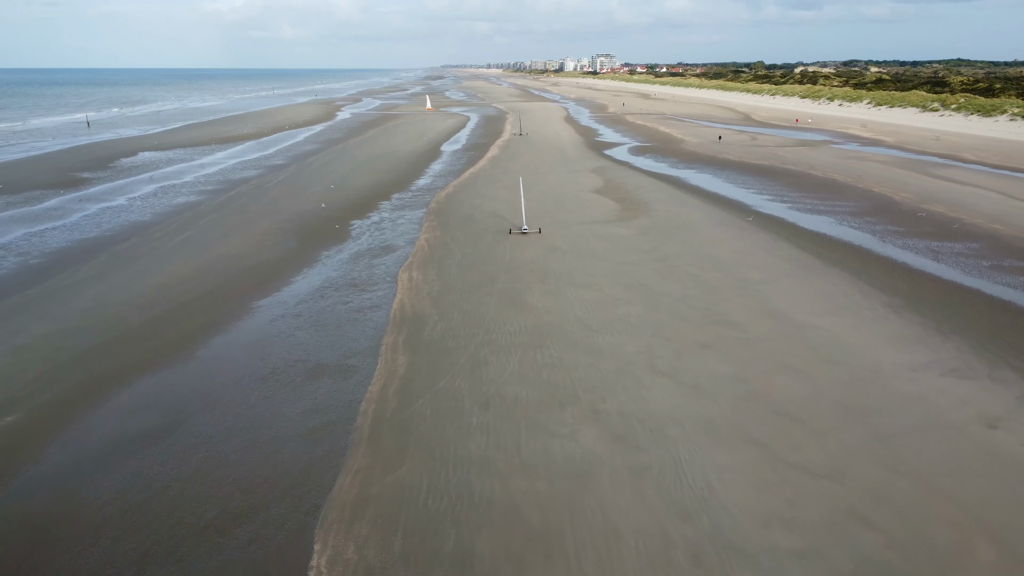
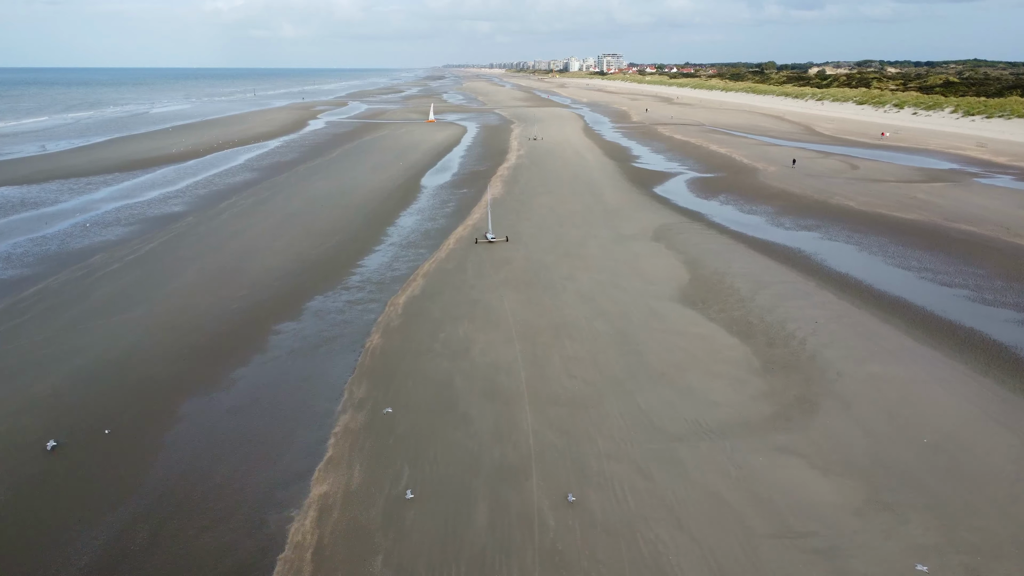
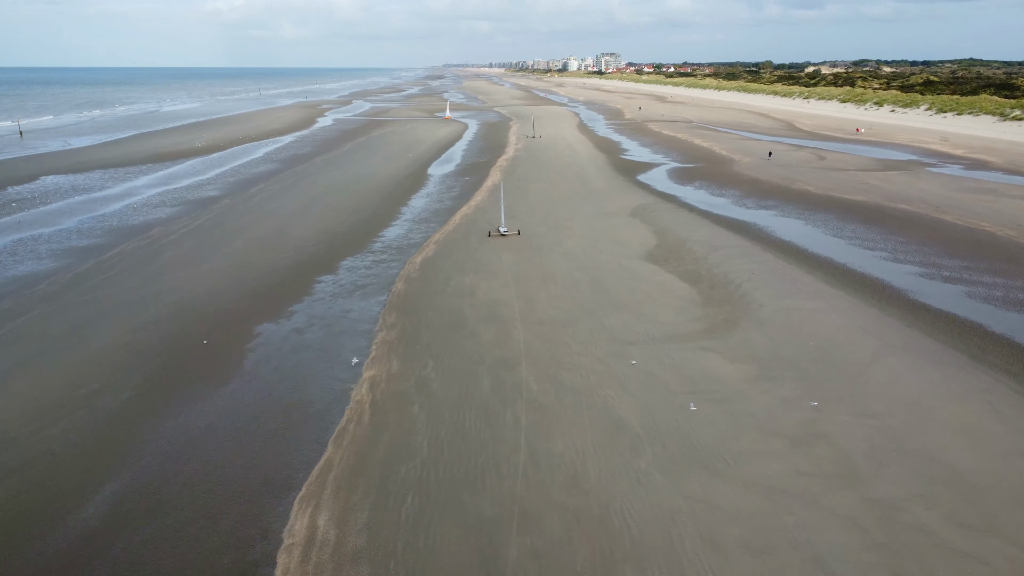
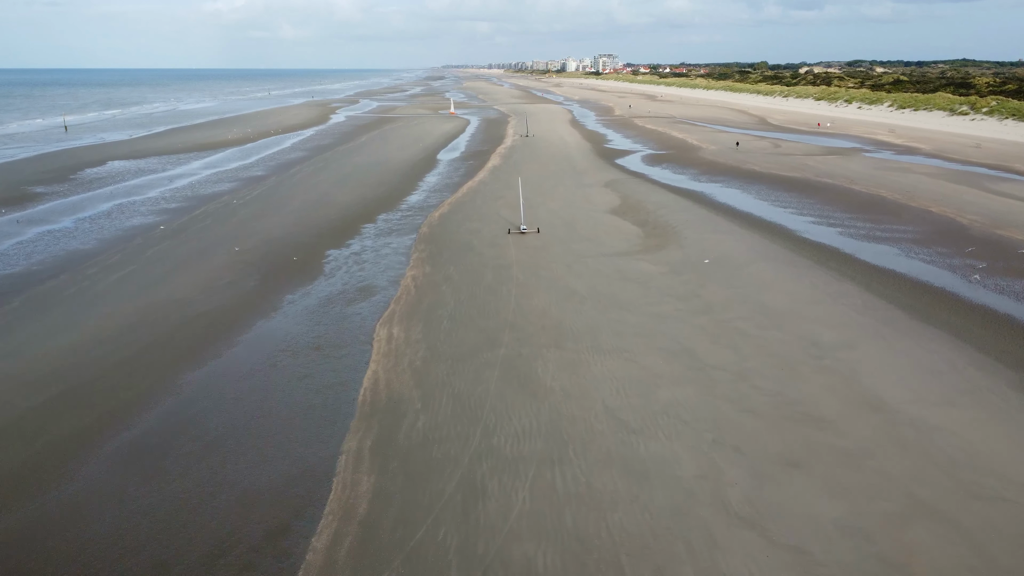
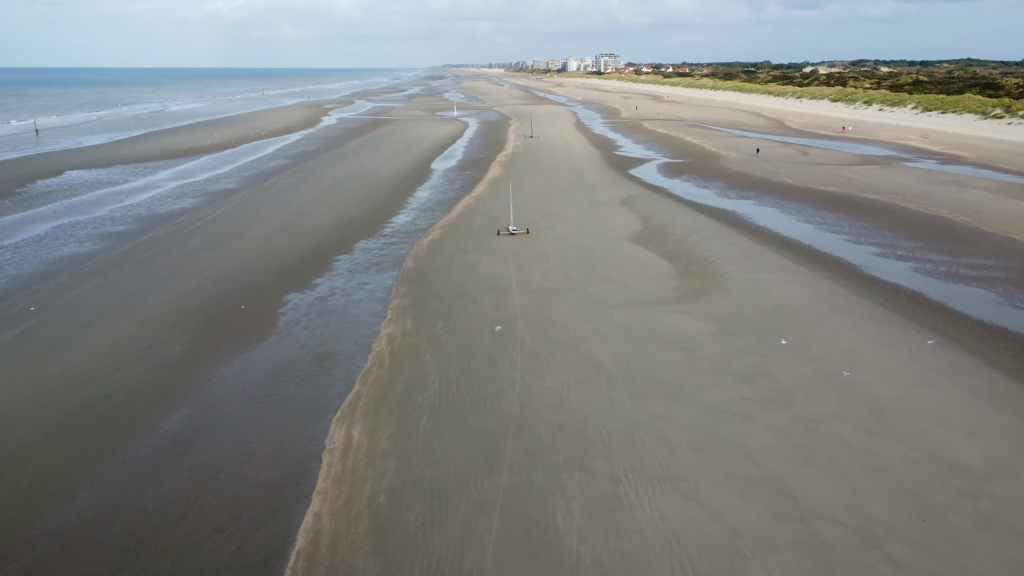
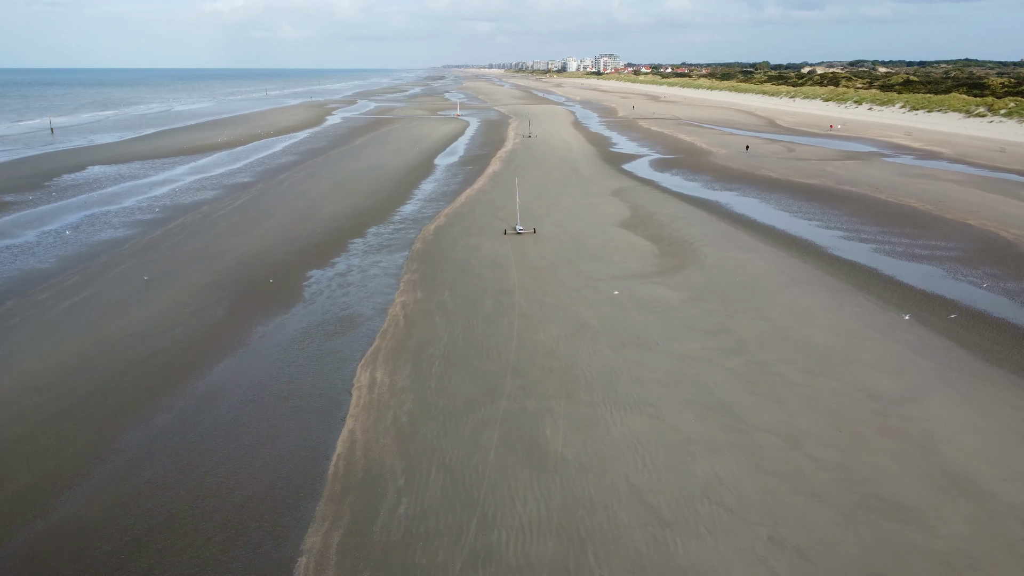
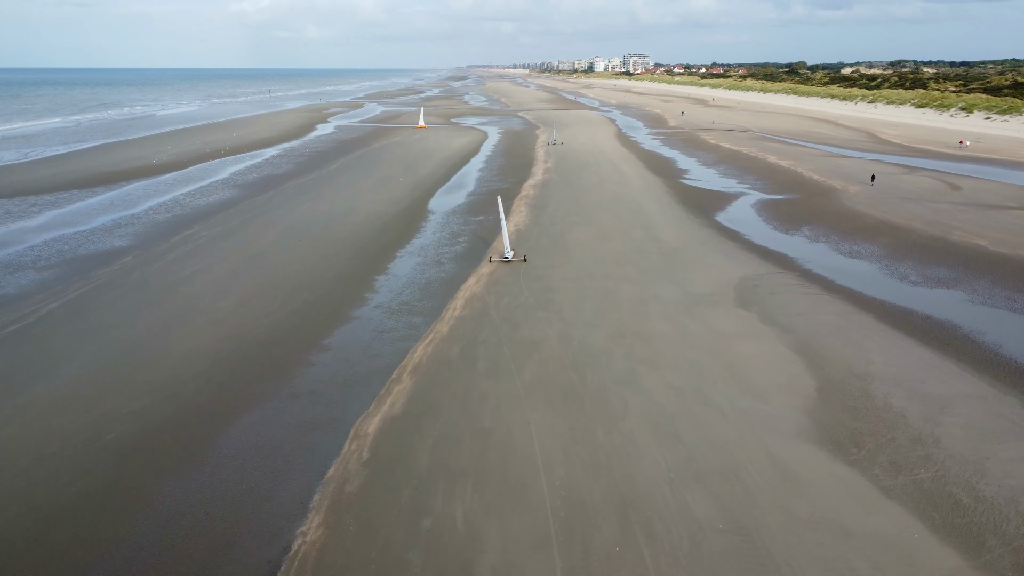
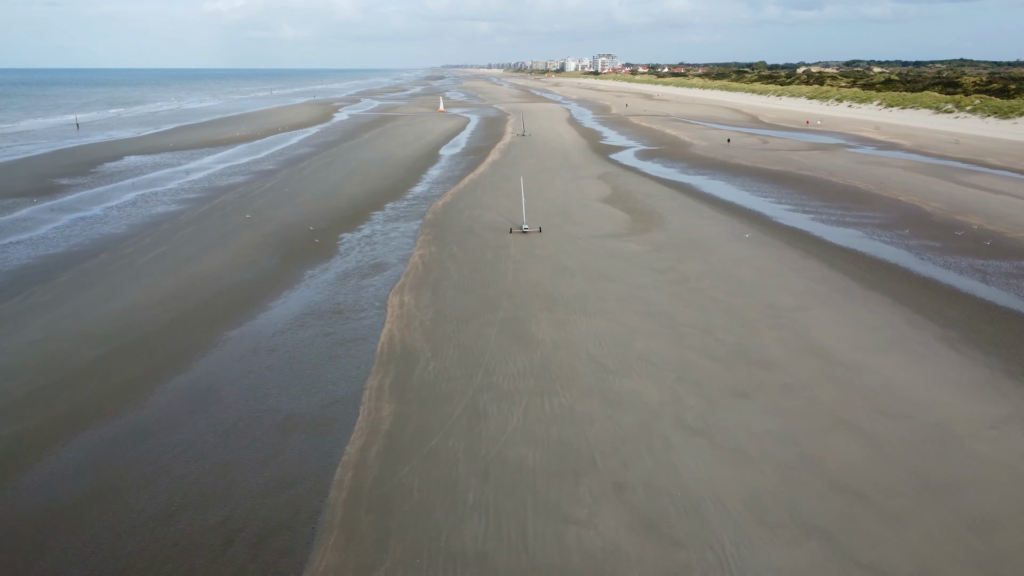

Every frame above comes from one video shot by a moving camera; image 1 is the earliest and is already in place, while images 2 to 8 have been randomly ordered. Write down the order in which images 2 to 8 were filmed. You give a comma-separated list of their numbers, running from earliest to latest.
8, 4, 6, 5, 3, 2, 7
